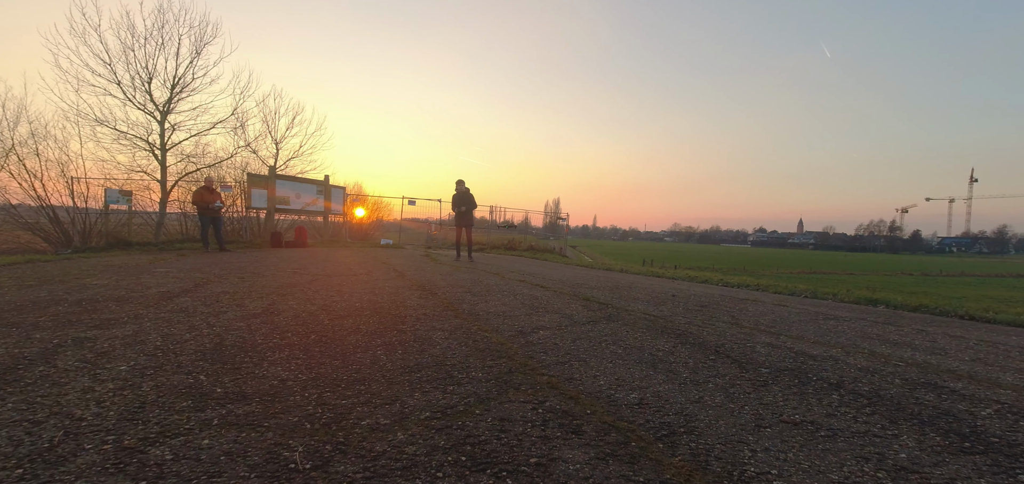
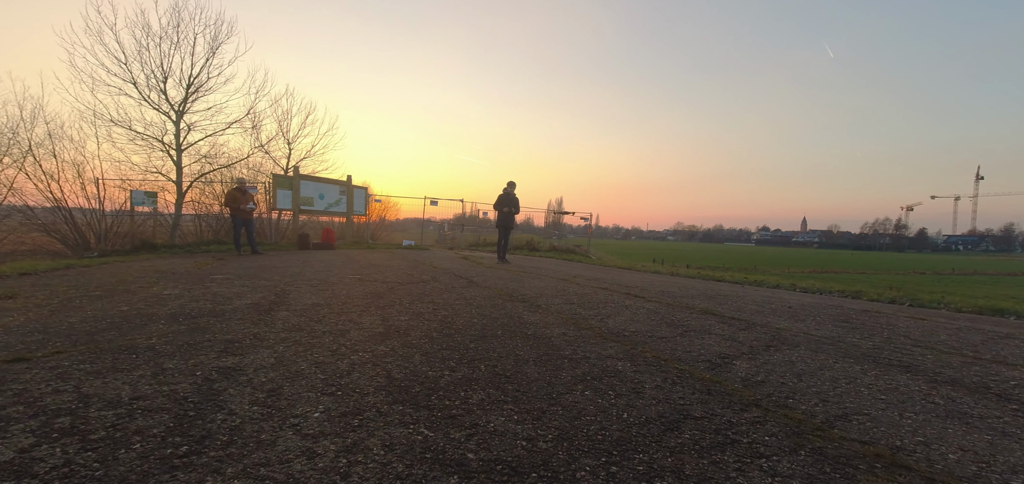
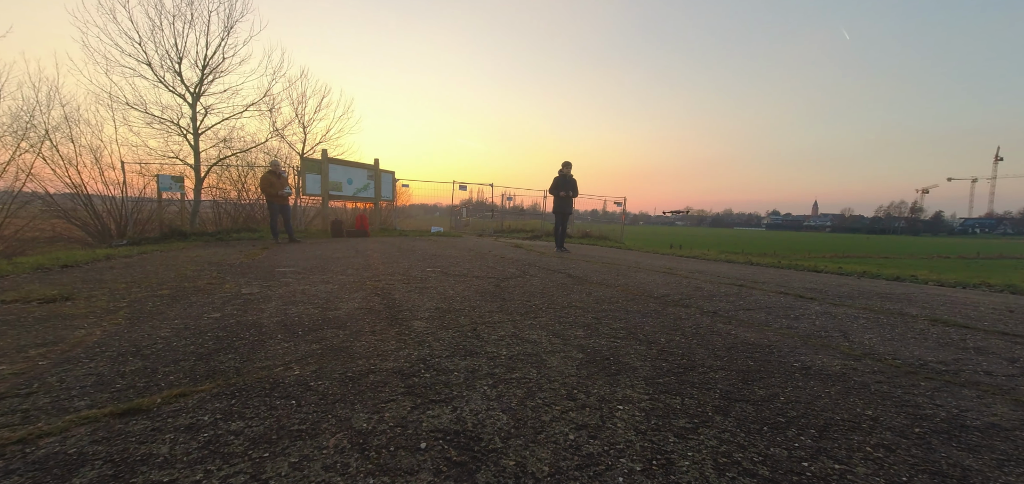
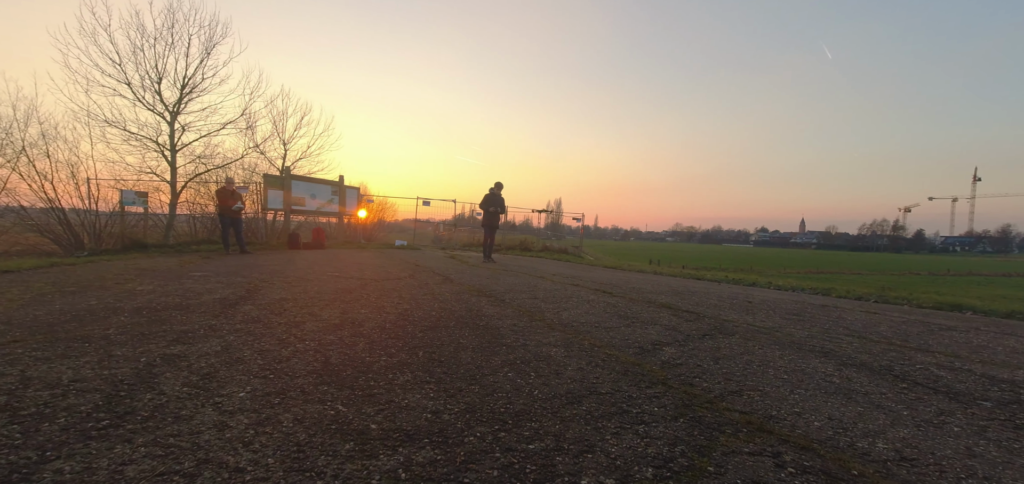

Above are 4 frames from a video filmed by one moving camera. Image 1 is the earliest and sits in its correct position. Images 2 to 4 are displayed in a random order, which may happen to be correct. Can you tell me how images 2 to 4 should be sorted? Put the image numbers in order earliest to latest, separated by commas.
4, 2, 3
